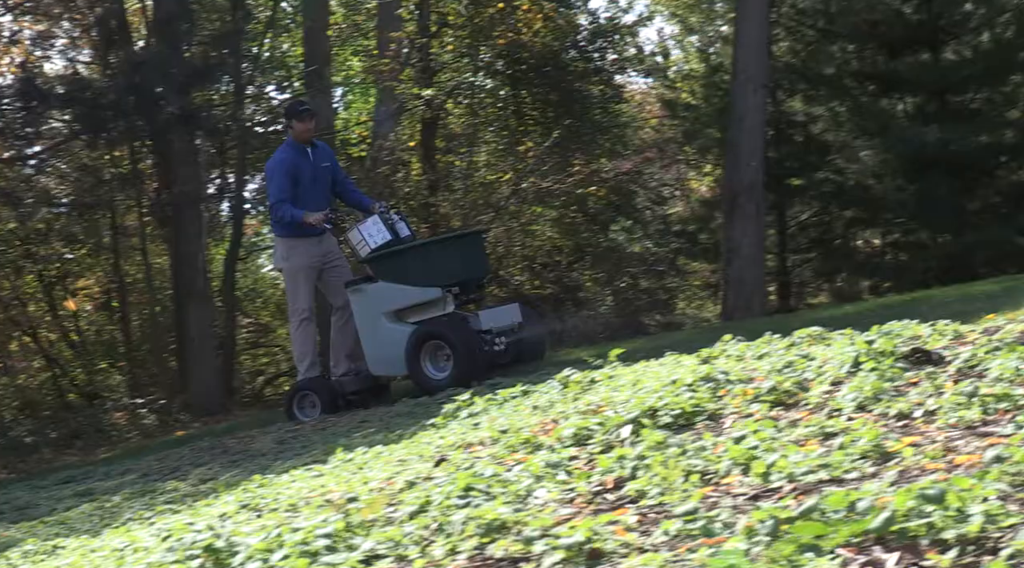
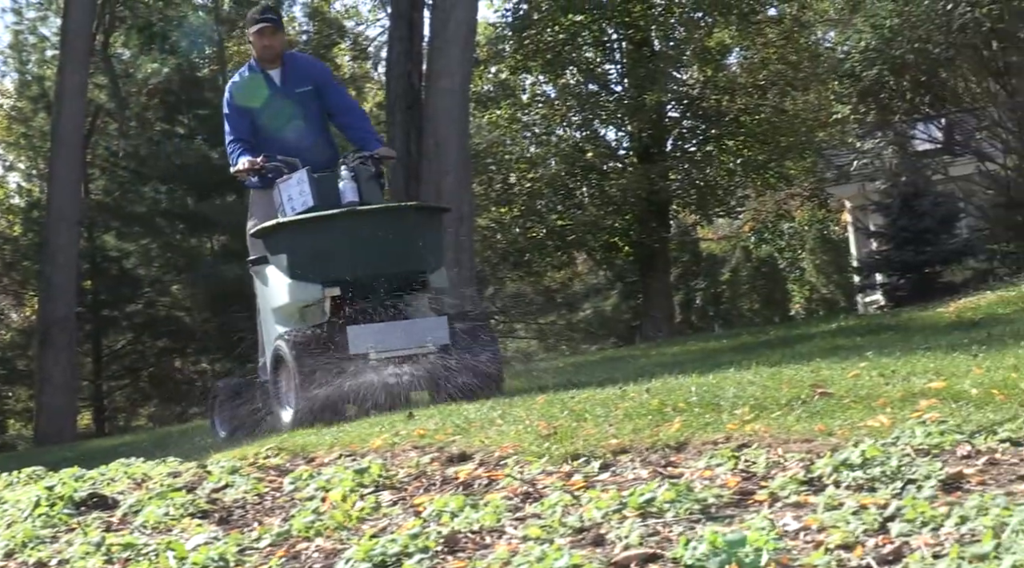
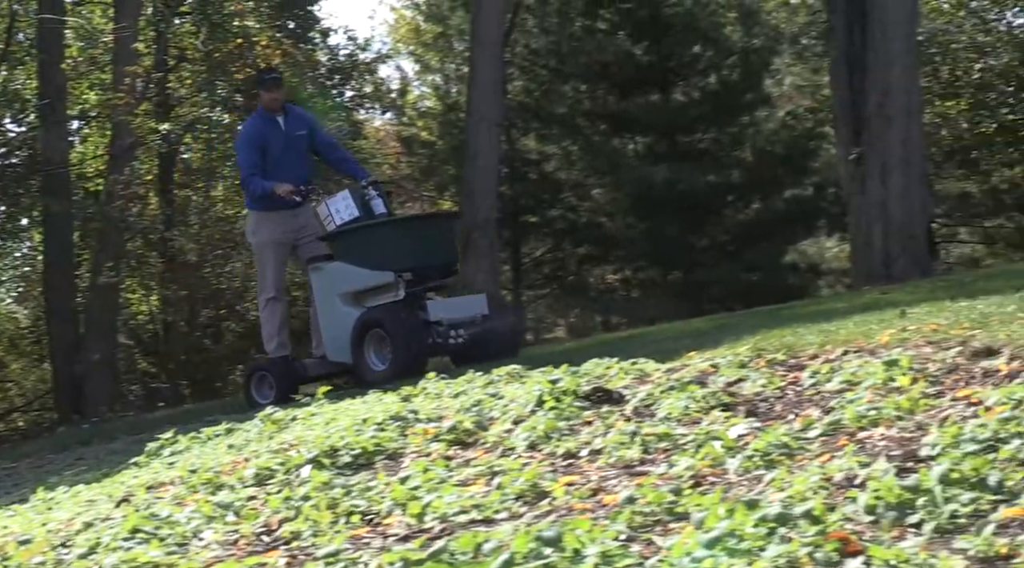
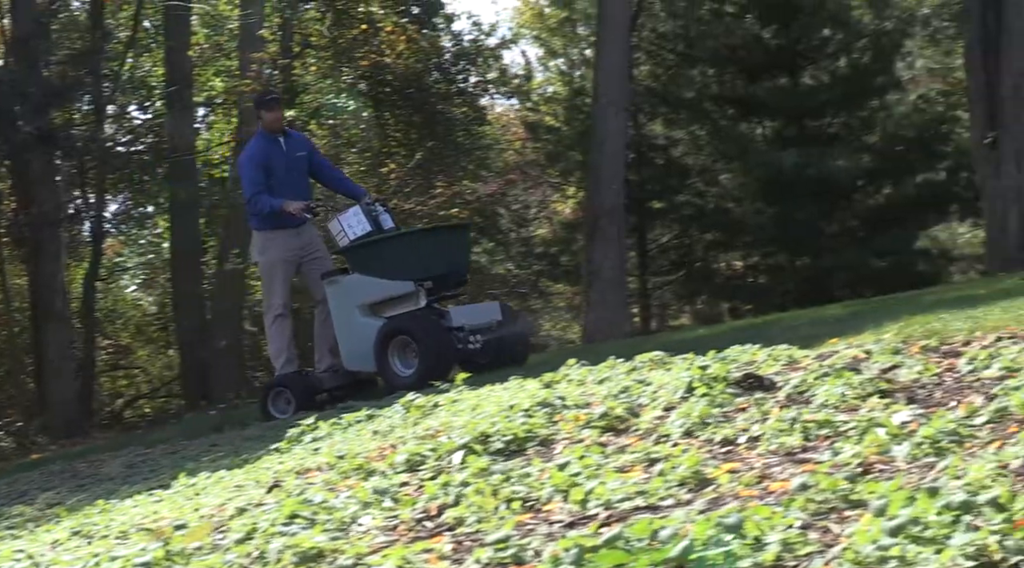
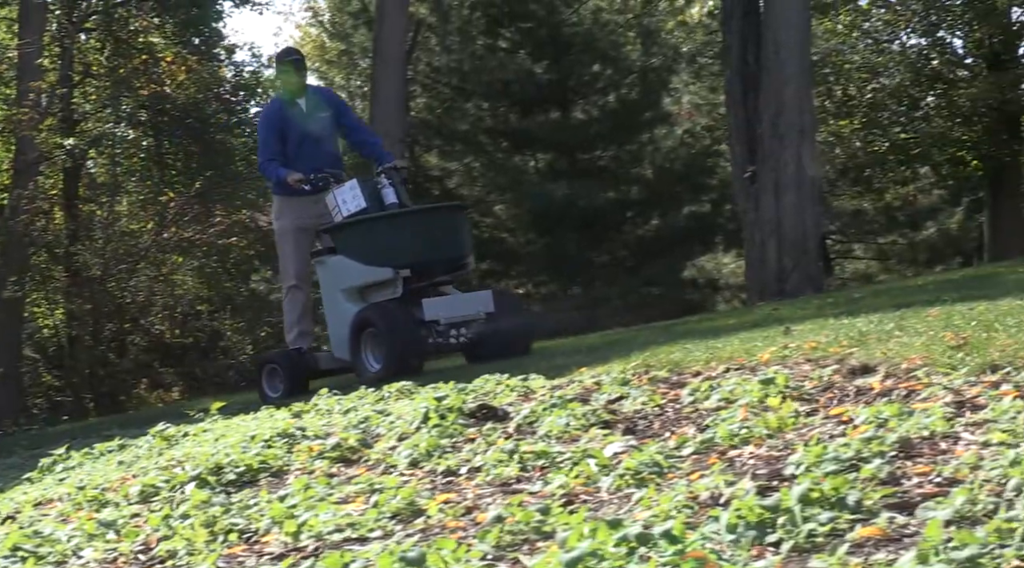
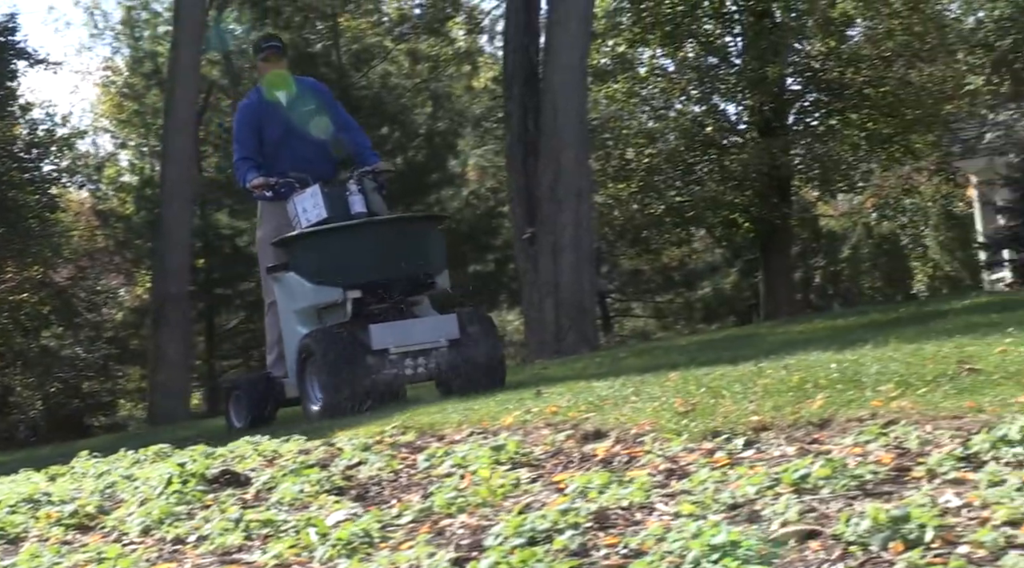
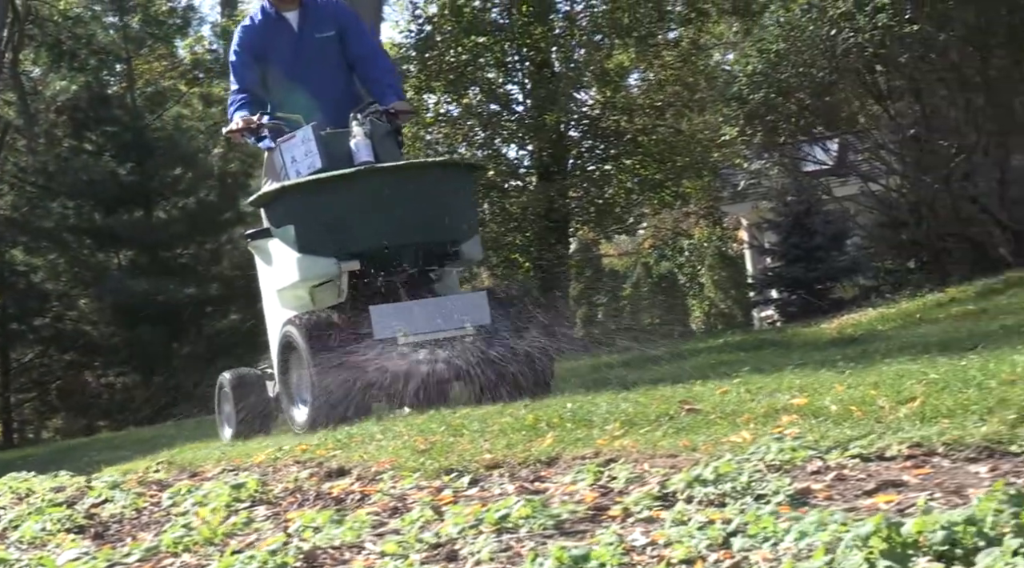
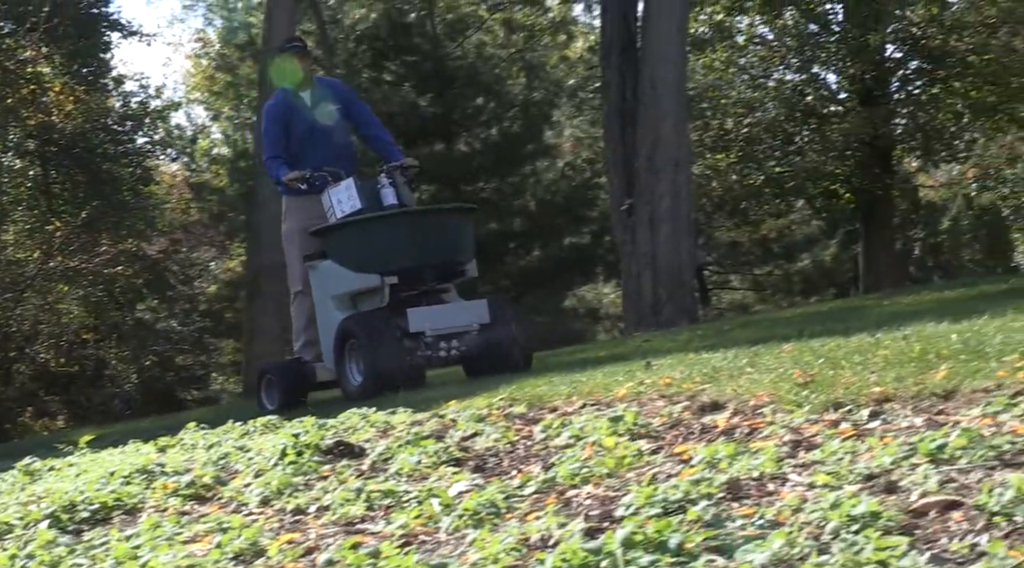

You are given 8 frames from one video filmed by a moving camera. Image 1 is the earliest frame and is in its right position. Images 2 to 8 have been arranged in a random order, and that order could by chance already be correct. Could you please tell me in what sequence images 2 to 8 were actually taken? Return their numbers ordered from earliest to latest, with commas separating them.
4, 3, 5, 8, 6, 2, 7
